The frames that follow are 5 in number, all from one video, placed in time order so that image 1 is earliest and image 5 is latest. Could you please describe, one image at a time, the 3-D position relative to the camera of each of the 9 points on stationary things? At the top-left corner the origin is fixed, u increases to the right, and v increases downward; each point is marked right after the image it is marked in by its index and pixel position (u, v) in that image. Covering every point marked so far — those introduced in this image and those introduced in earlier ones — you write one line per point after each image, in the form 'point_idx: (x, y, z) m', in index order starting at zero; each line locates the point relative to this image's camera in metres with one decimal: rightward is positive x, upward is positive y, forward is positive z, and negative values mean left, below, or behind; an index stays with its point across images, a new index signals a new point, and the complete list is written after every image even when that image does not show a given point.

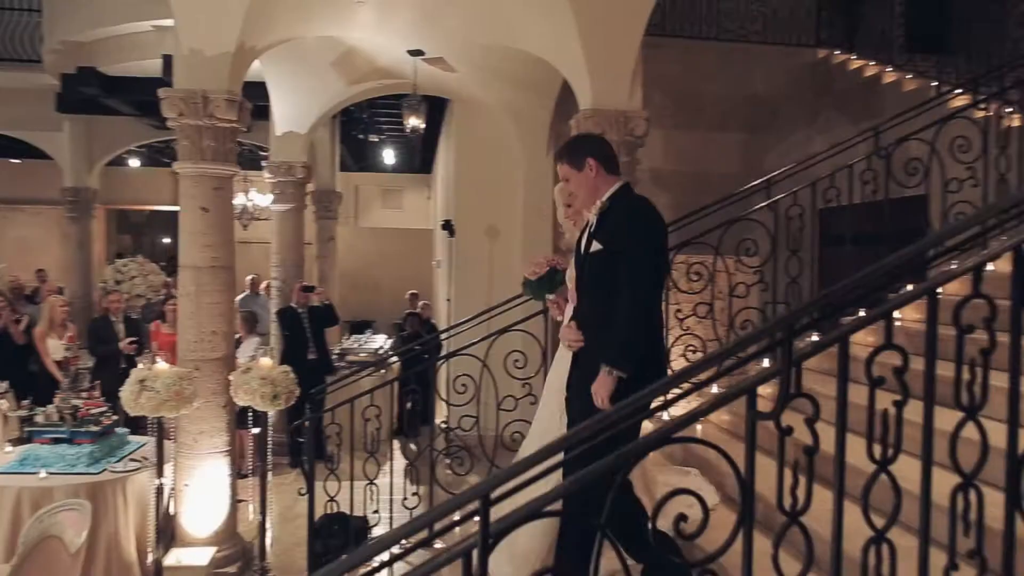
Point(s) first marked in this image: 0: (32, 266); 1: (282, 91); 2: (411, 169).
0: (-8.2, +0.3, +12.7) m
1: (-2.3, +2.0, +7.9) m
2: (-1.8, +2.0, +13.6) m
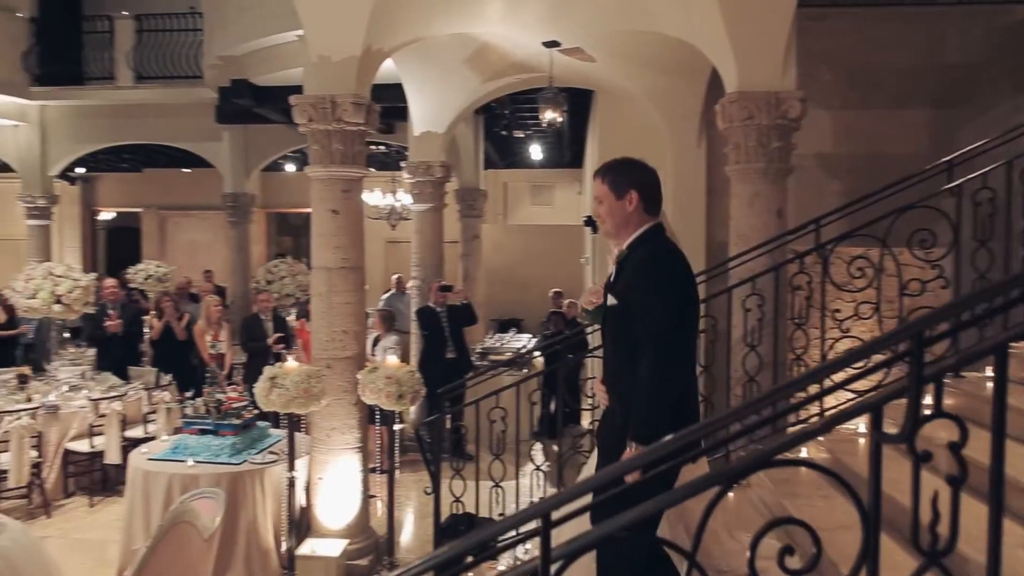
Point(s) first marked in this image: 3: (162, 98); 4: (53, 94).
0: (-5.7, +0.4, +14.0) m
1: (-0.9, +2.0, +8.0) m
2: (+0.7, +2.1, +13.5) m
3: (-3.9, +2.1, +8.9) m
4: (-5.1, +2.2, +8.8) m
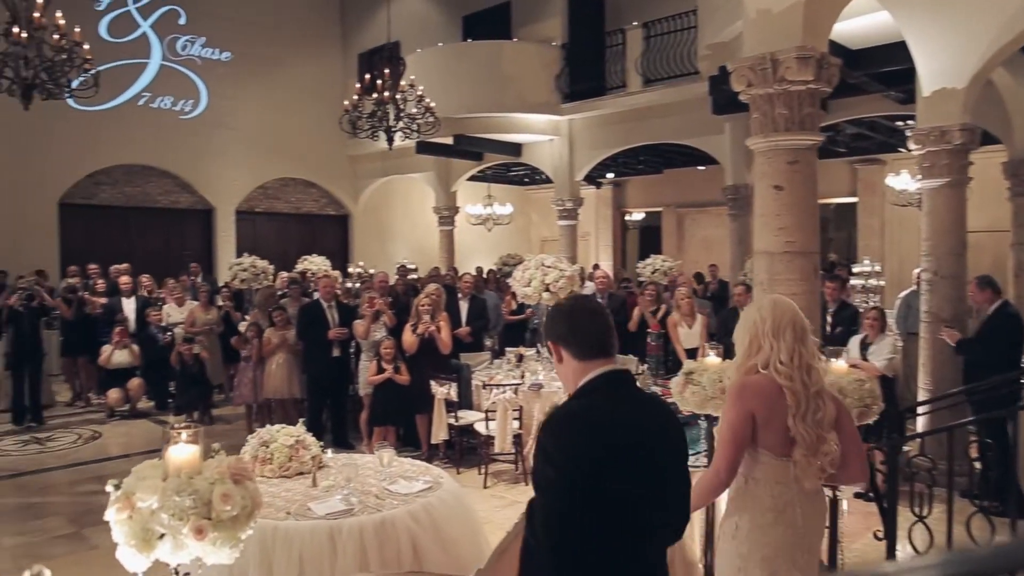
0: (+3.7, +0.4, +14.2) m
1: (+3.4, +2.0, +6.6) m
2: (+8.3, +2.0, +9.5) m
3: (+1.8, +2.2, +9.2) m
4: (+0.8, +2.2, +9.9) m
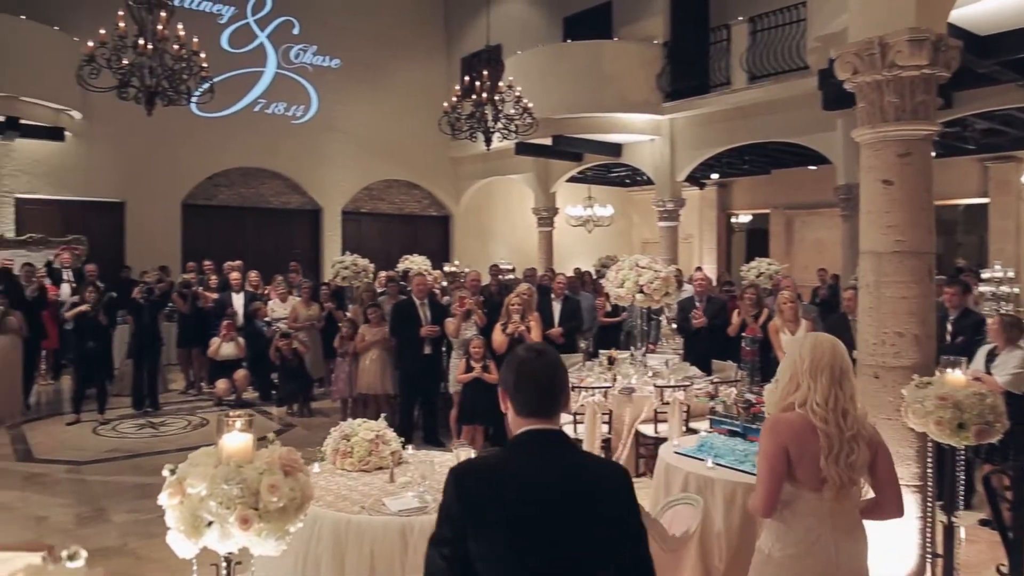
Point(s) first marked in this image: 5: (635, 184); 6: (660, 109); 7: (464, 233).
0: (+5.5, +0.3, +13.4) m
1: (+4.1, +1.9, +6.0) m
2: (+9.4, +1.9, +8.2) m
3: (+2.9, +2.2, +8.8) m
4: (+2.0, +2.2, +9.7) m
5: (+2.6, +2.0, +15.4) m
6: (+1.9, +2.2, +9.9) m
7: (-0.9, +1.0, +15.0) m
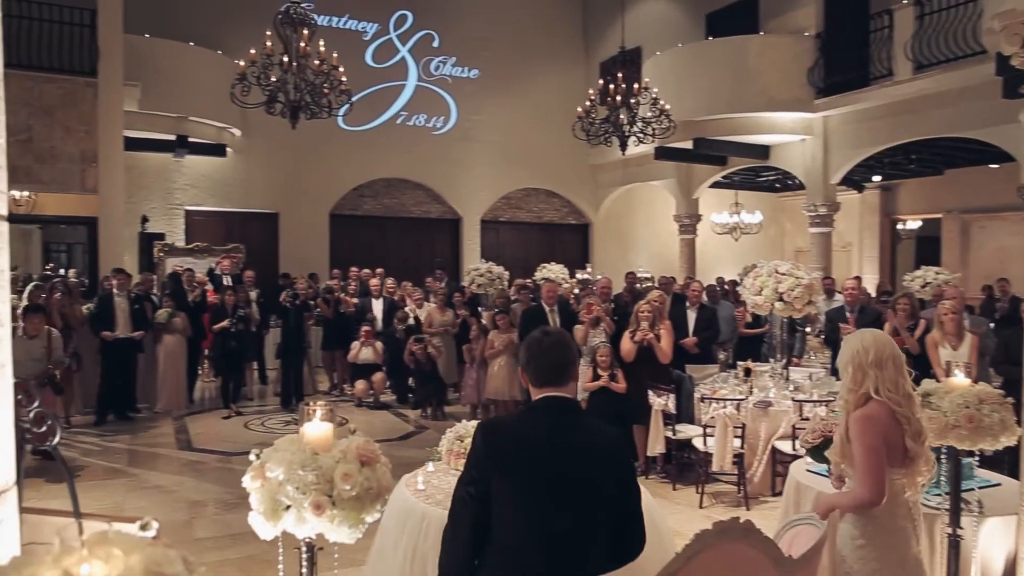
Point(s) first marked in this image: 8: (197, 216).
0: (+7.8, +0.1, +12.0) m
1: (+5.0, +1.9, +5.0) m
2: (+10.5, +1.8, +6.2) m
3: (+4.3, +2.0, +8.0) m
4: (+3.7, +2.1, +9.0) m
5: (+5.3, +1.8, +14.5) m
6: (+3.5, +2.1, +9.3) m
7: (+1.8, +0.8, +14.8) m
8: (-4.6, +1.0, +11.7) m
